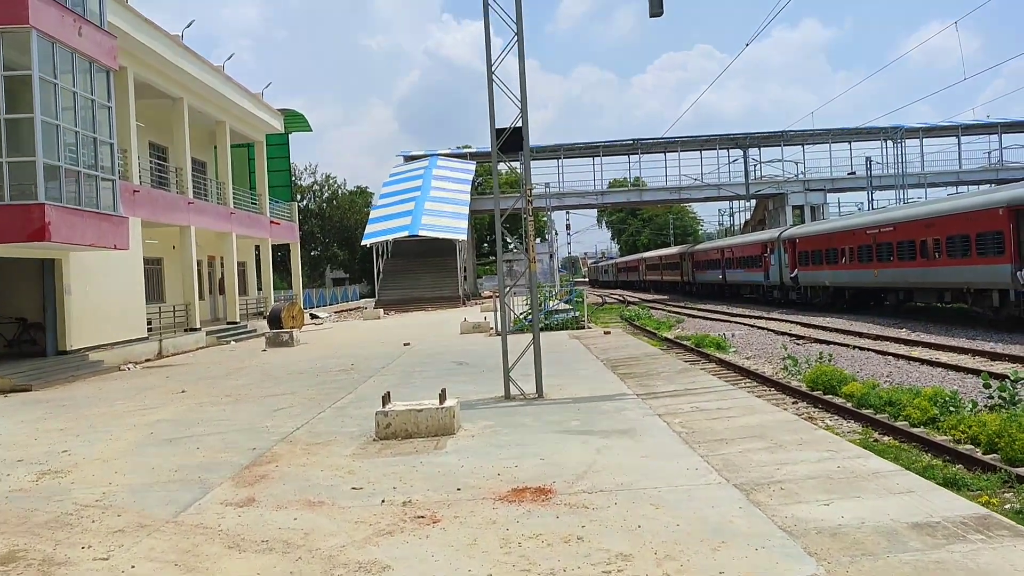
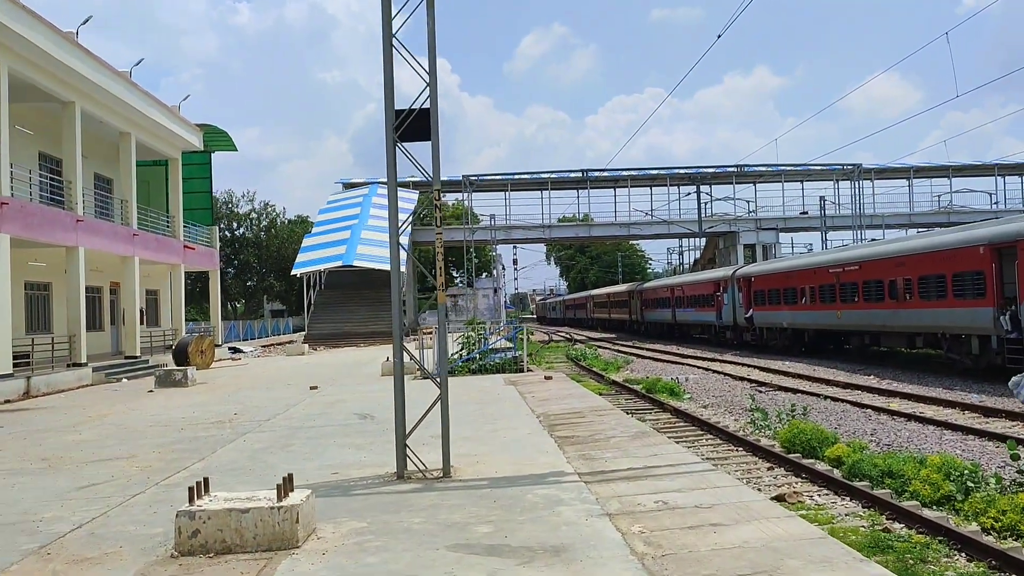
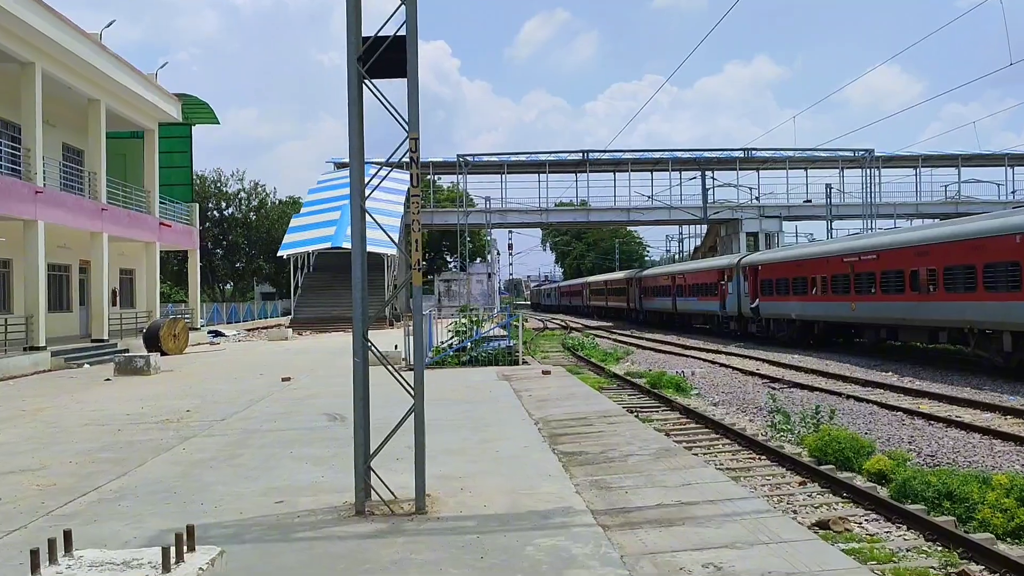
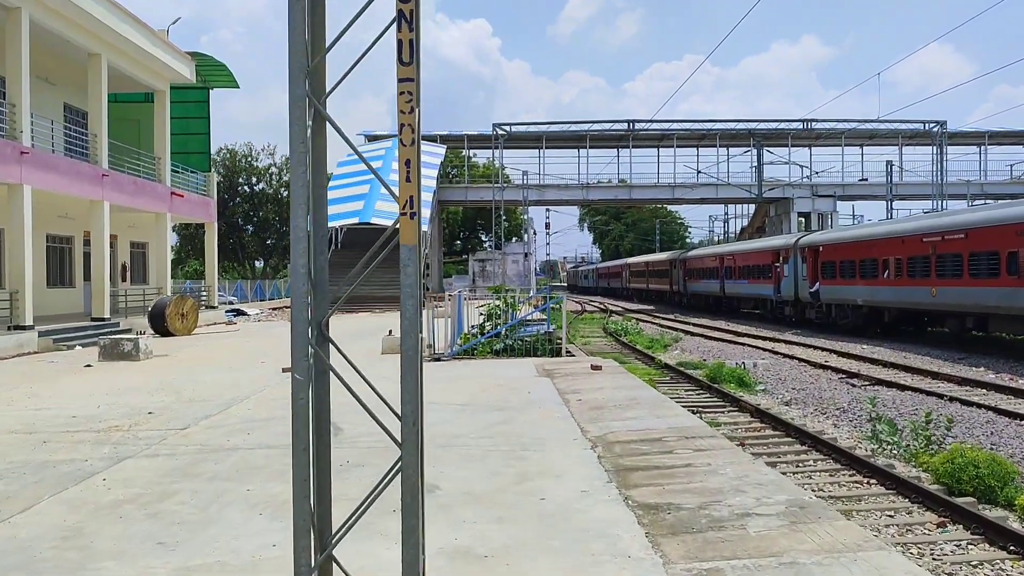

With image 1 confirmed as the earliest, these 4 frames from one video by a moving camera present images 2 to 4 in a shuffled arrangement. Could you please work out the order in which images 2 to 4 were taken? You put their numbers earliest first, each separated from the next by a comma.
2, 3, 4
